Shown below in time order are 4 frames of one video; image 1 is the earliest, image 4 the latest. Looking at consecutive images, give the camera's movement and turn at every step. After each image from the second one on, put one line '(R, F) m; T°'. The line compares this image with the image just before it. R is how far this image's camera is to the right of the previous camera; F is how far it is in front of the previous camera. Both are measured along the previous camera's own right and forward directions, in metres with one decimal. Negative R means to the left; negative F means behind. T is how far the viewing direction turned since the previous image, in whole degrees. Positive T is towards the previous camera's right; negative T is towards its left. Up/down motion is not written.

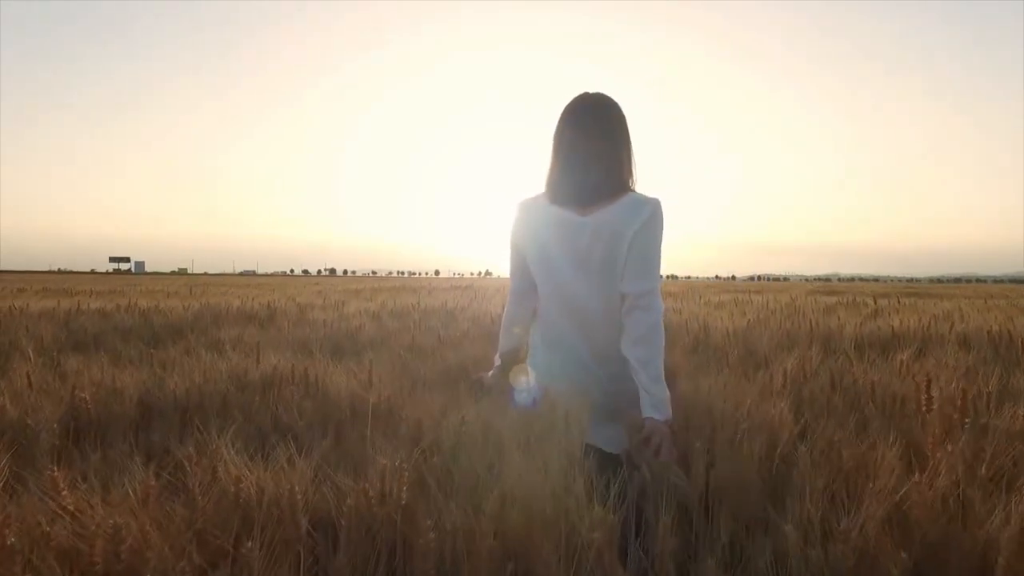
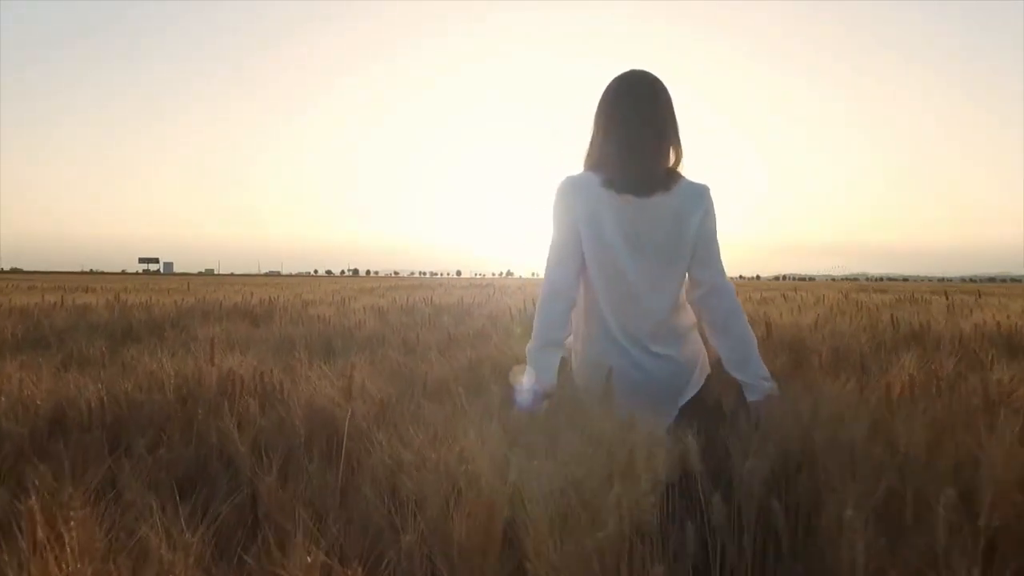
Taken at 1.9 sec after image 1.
(0.0, +0.8) m; -2°
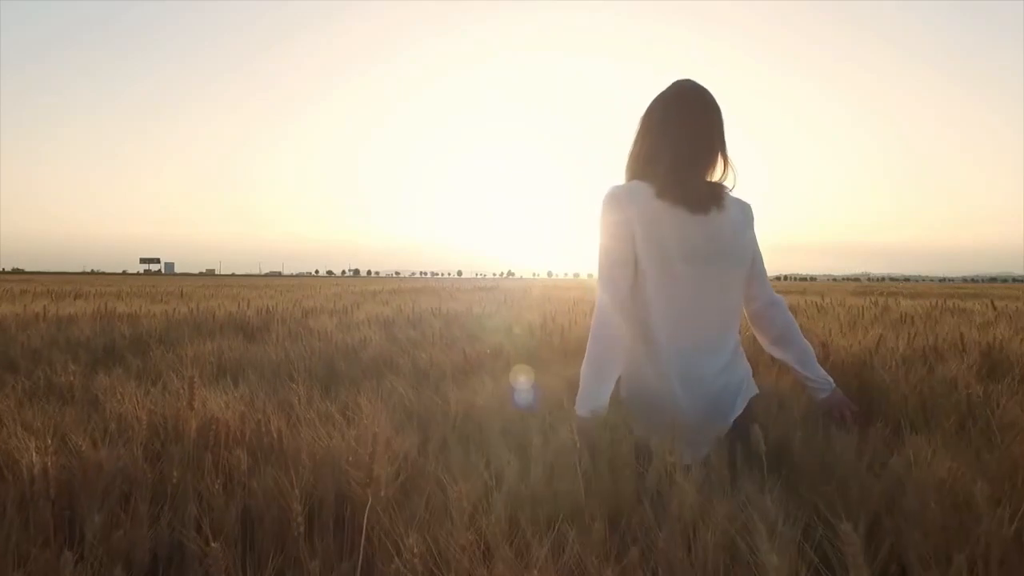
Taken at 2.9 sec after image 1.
(-0.1, +0.5) m; 0°
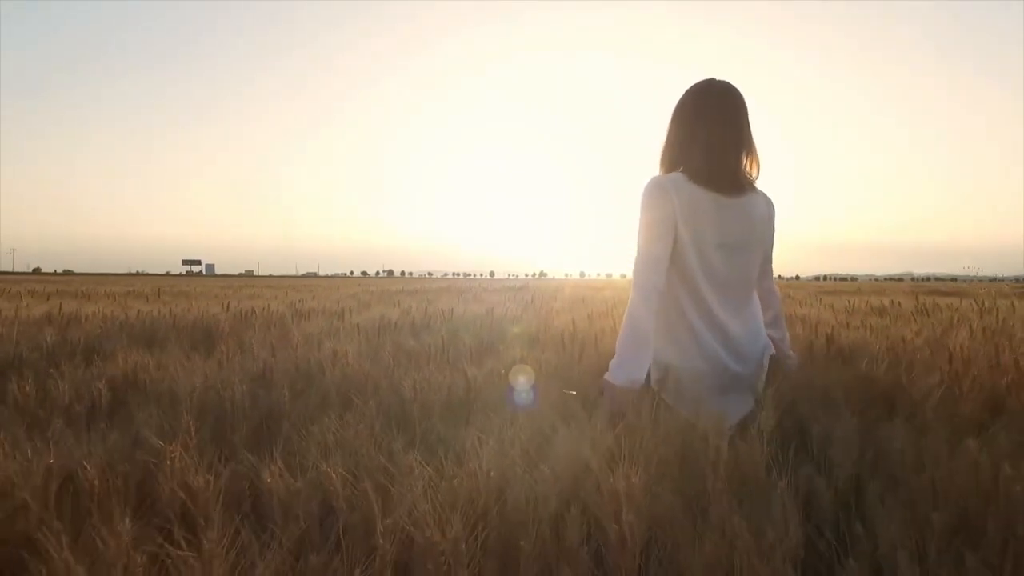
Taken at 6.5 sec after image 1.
(0.0, +1.3) m; -3°
